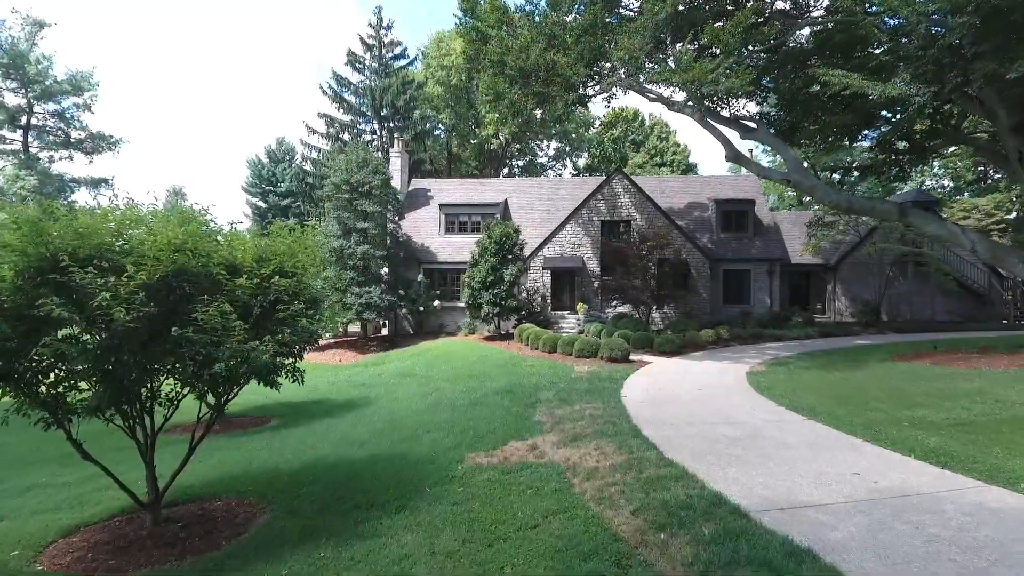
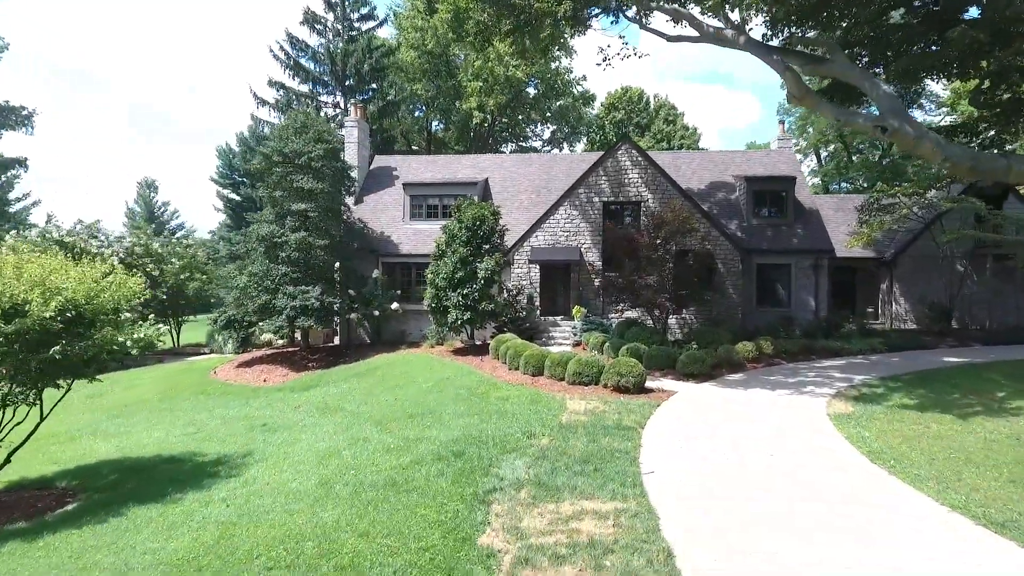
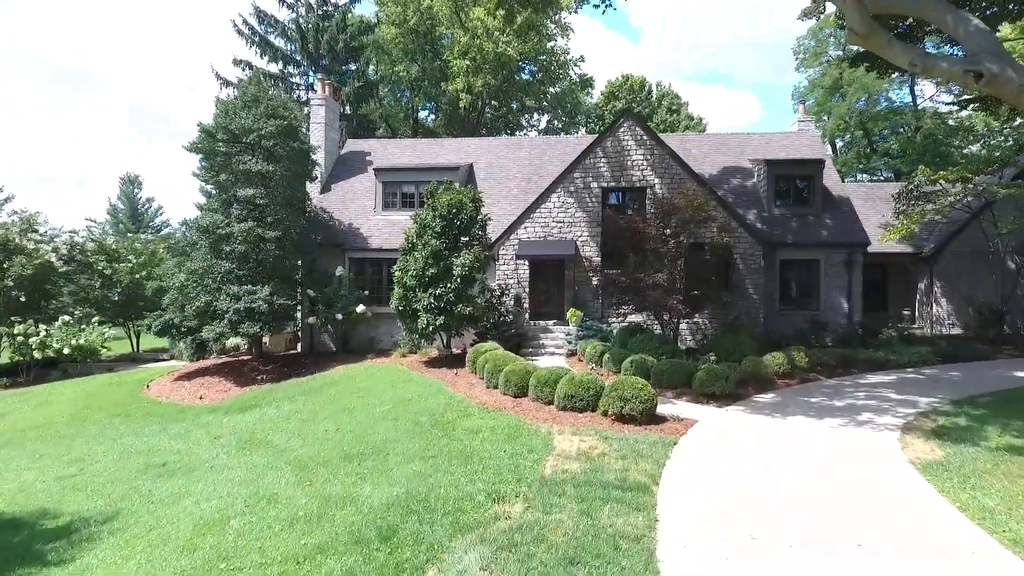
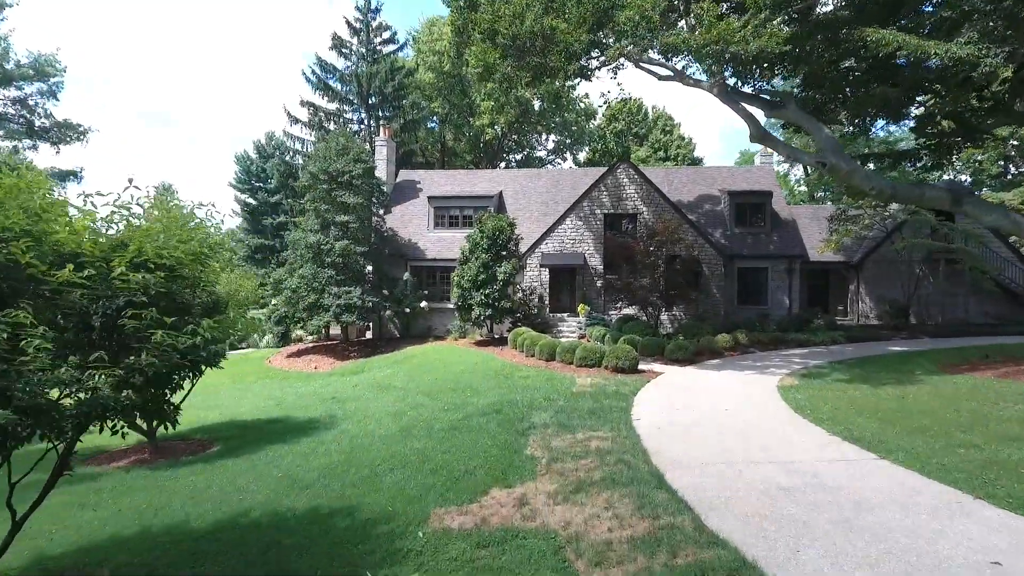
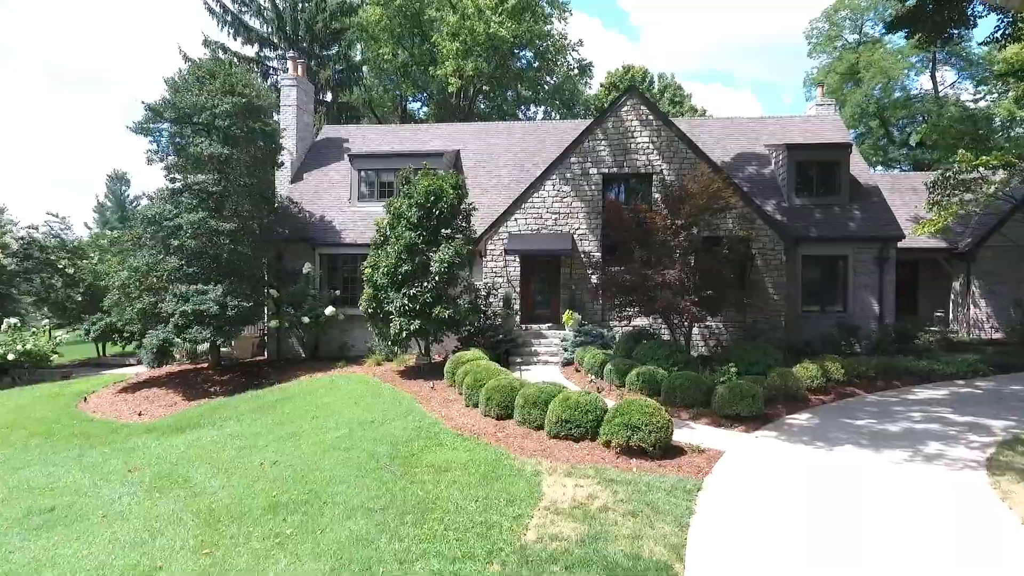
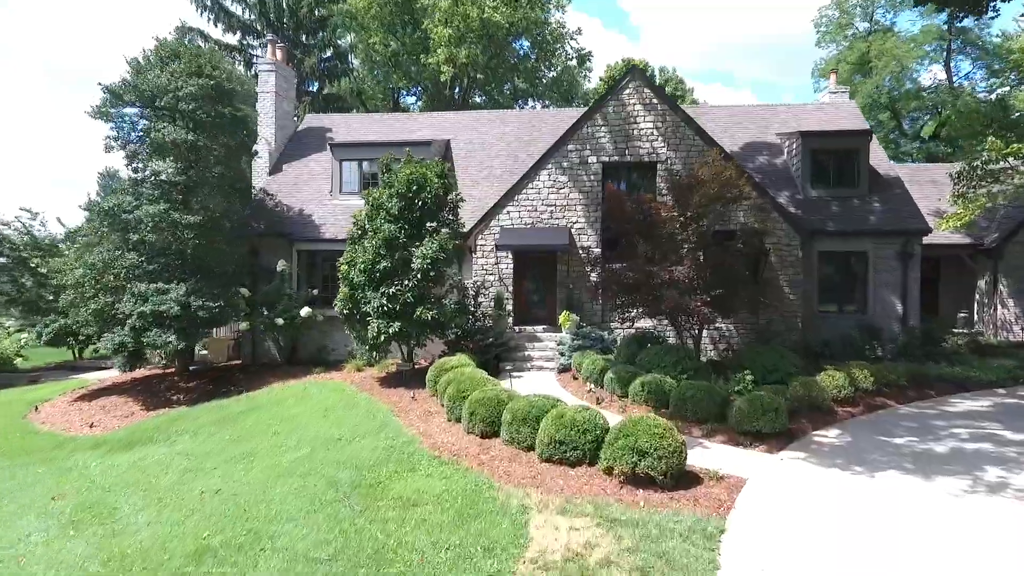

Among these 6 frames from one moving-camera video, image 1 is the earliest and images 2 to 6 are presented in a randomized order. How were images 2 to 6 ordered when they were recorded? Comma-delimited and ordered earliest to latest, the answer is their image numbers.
4, 2, 3, 5, 6
